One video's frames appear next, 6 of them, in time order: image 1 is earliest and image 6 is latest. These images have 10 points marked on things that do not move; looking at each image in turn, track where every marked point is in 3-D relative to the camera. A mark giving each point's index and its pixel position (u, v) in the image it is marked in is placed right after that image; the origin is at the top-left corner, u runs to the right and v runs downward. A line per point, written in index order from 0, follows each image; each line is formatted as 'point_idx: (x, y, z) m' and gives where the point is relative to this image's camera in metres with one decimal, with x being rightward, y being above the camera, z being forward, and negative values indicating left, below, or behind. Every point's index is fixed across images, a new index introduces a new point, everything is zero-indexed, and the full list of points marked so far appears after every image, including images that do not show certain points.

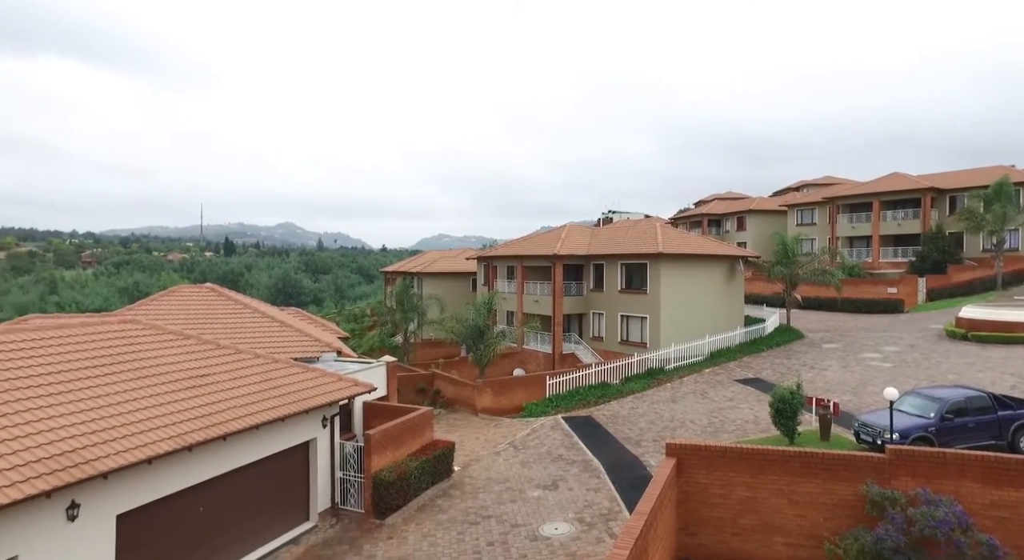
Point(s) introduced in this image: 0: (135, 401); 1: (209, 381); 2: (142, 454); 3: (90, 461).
0: (-7.0, -2.2, +12.6) m
1: (-6.4, -2.1, +14.3) m
2: (-6.0, -2.8, +11.2) m
3: (-6.5, -2.7, +10.6) m
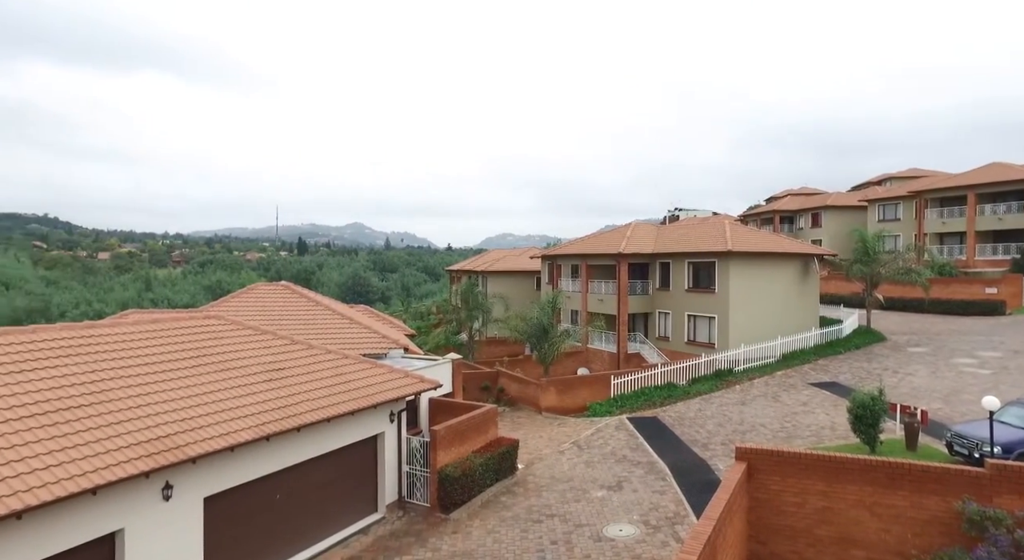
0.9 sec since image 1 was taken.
0: (-5.7, -2.2, +13.2) m
1: (-5.0, -2.1, +14.9) m
2: (-4.9, -2.7, +11.7) m
3: (-5.5, -2.7, +11.1) m
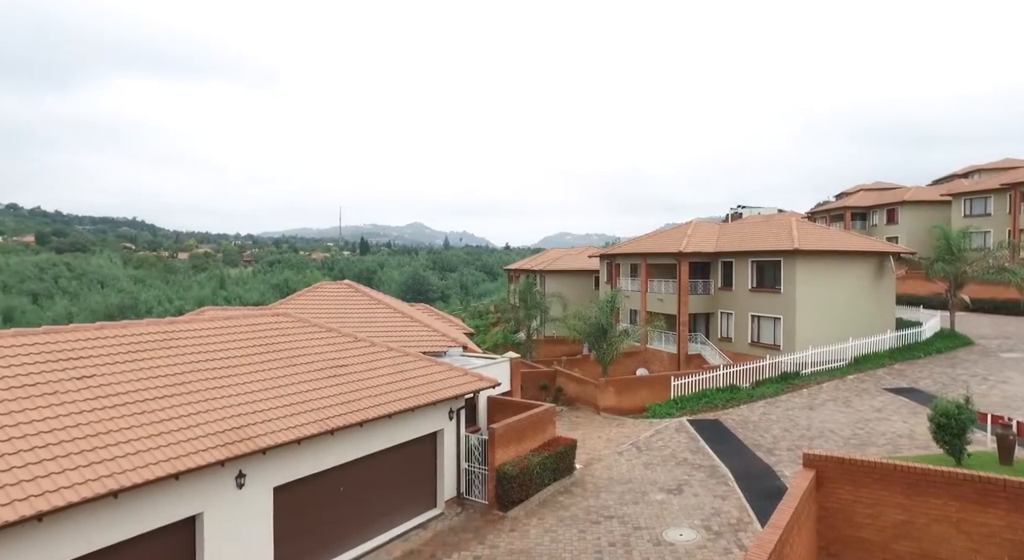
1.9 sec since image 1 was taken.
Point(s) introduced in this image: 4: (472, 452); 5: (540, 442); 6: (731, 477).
0: (-4.6, -2.2, +13.6) m
1: (-3.7, -2.0, +15.2) m
2: (-3.9, -2.7, +12.0) m
3: (-4.5, -2.7, +11.5) m
4: (-1.0, -4.2, +16.5) m
5: (+0.7, -4.3, +17.7) m
6: (+5.3, -4.8, +16.2) m
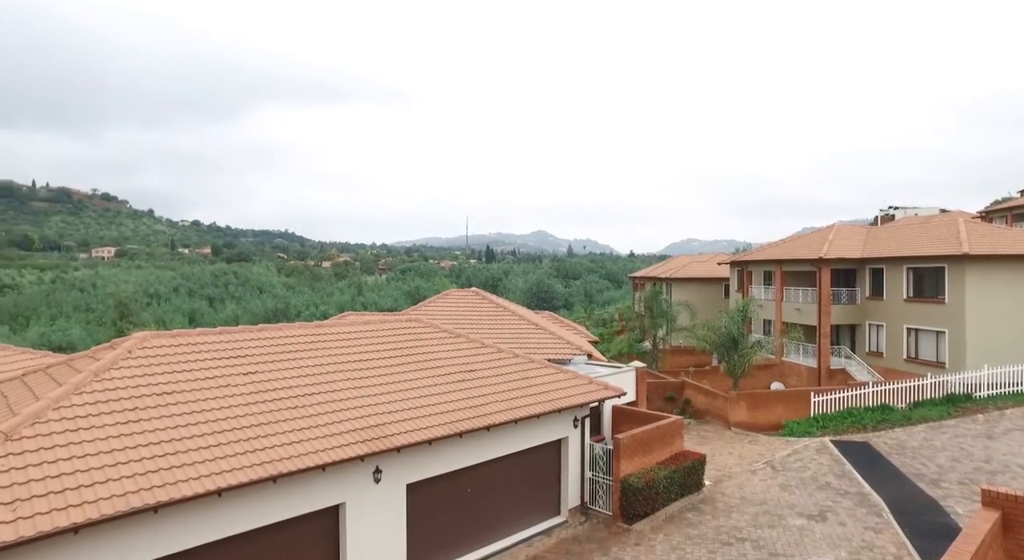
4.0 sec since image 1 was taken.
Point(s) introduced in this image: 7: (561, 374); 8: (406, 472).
0: (-2.0, -2.3, +14.0) m
1: (-0.8, -2.2, +15.4) m
2: (-1.7, -2.9, +12.3) m
3: (-2.3, -2.8, +11.9) m
4: (+2.0, -4.4, +16.2) m
5: (+3.9, -4.5, +17.0) m
6: (+8.2, -5.0, +14.7) m
7: (+1.2, -2.4, +16.5) m
8: (-2.1, -3.6, +12.4) m
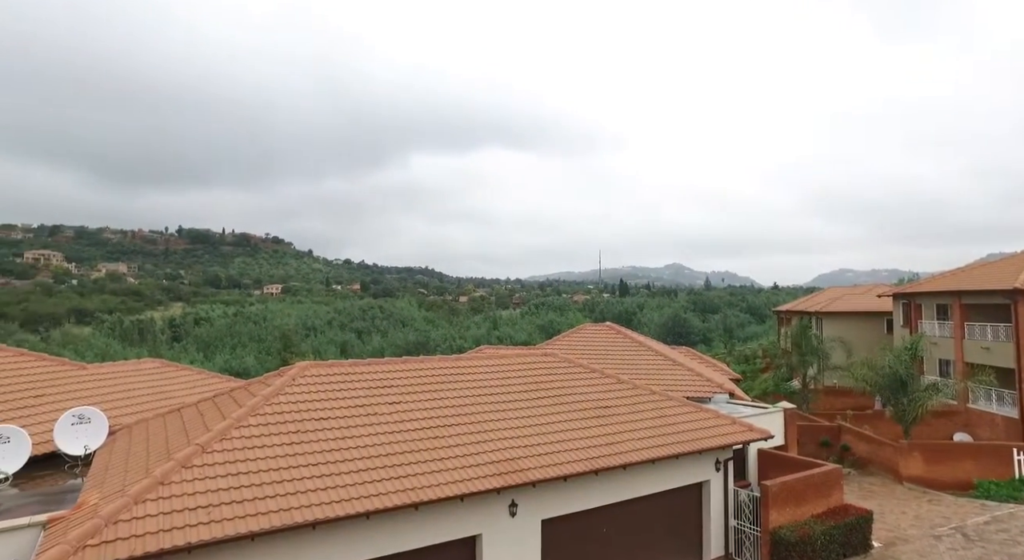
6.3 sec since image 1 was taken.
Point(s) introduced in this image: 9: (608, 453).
0: (+0.6, -3.0, +12.7) m
1: (+2.1, -2.9, +13.9) m
2: (+0.6, -3.4, +11.0) m
3: (-0.1, -3.4, +10.7) m
4: (+5.0, -5.2, +14.0) m
5: (+7.0, -5.2, +14.3) m
6: (+10.8, -5.6, +11.2) m
7: (+4.3, -3.1, +14.6) m
8: (+0.2, -4.2, +11.1) m
9: (+1.5, -3.4, +11.8) m
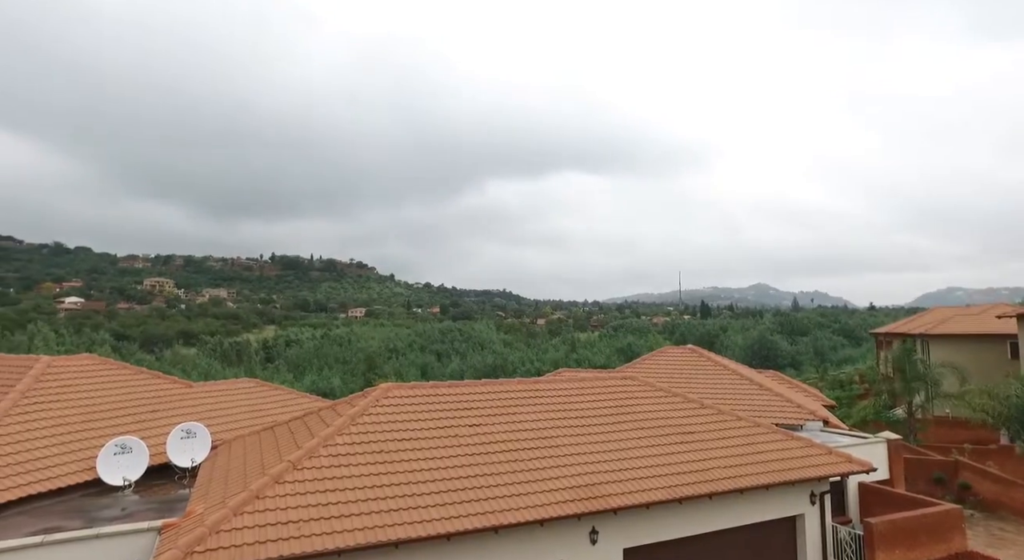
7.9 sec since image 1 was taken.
0: (+2.0, -3.4, +10.1) m
1: (+3.6, -3.3, +11.0) m
2: (+1.8, -3.8, +8.3) m
3: (+1.0, -3.7, +8.2) m
4: (+6.5, -5.5, +10.7) m
5: (+8.6, -5.6, +10.8) m
6: (+11.9, -5.8, +7.3) m
7: (+5.8, -3.5, +11.5) m
8: (+1.4, -4.5, +8.5) m
9: (+2.8, -3.7, +9.0) m
